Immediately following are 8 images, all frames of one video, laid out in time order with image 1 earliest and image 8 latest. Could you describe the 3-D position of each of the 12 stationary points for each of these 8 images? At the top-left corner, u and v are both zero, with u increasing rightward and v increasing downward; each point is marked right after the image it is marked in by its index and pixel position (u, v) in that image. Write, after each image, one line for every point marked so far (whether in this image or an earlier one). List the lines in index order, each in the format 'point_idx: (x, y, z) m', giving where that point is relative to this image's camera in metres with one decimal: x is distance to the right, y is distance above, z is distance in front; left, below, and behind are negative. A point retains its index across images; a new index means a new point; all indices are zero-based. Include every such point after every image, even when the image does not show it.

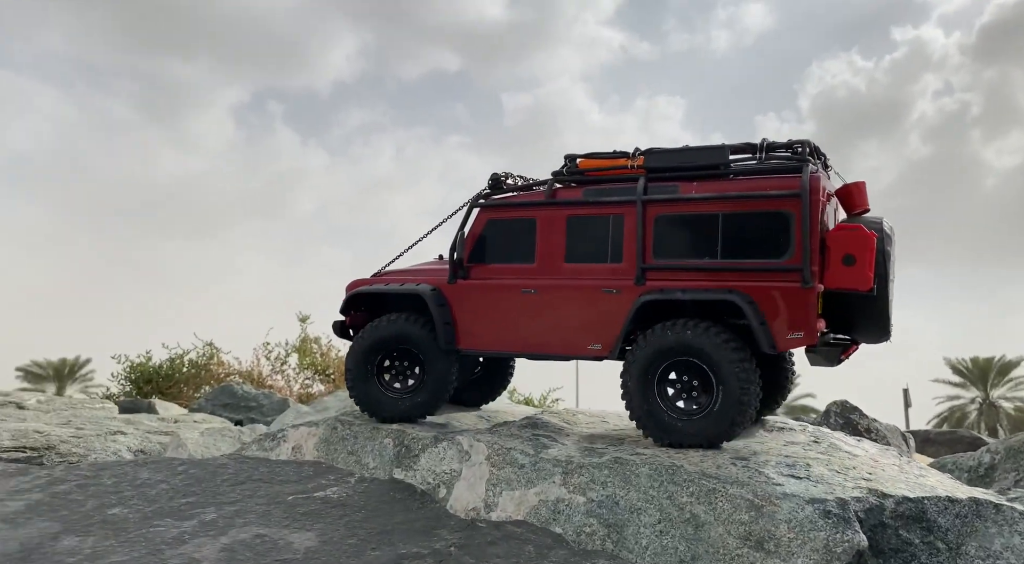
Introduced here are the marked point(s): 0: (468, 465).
0: (-0.4, -1.5, +5.7) m
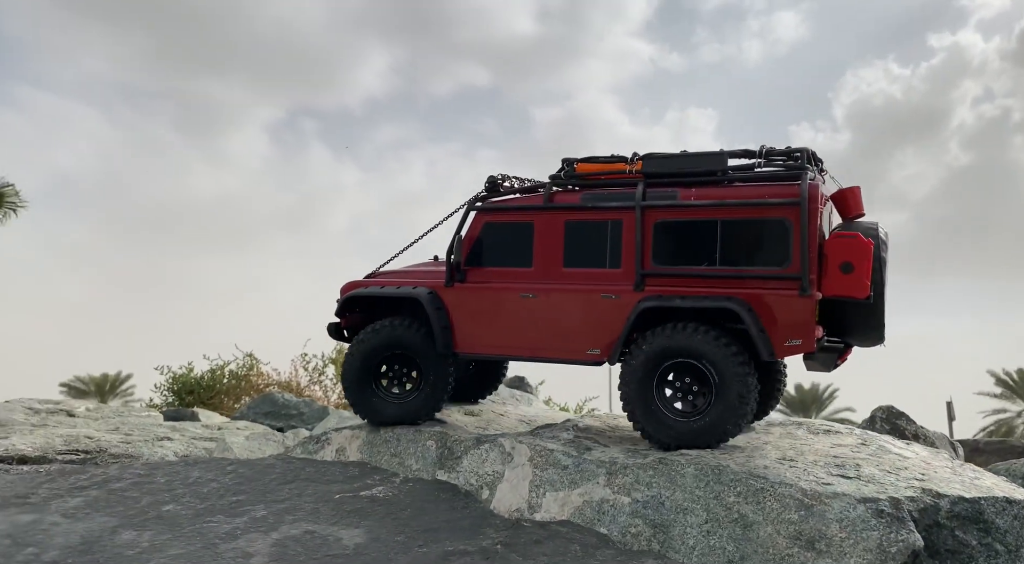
0: (0.0, -1.5, +5.7) m
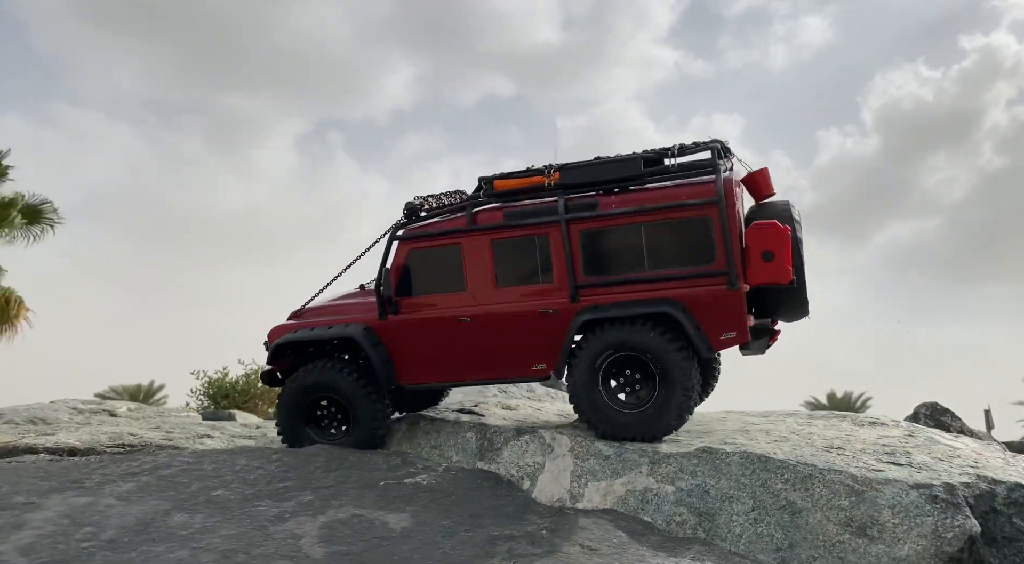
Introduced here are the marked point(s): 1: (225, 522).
0: (+0.3, -1.4, +5.7) m
1: (-1.7, -1.4, +4.2) m
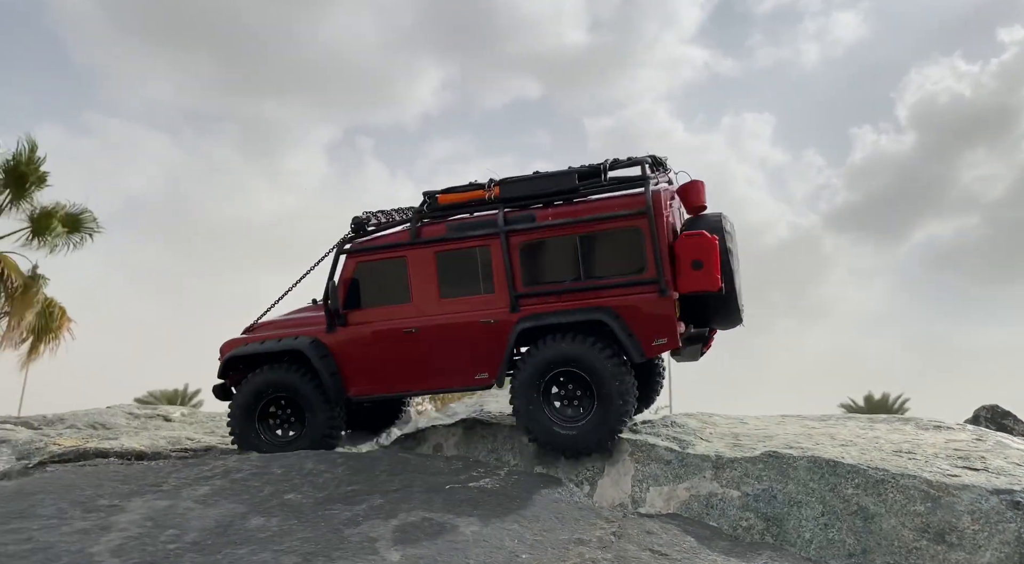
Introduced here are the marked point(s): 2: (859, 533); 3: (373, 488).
0: (+0.8, -1.4, +5.7) m
1: (-1.3, -1.5, +4.3) m
2: (+2.2, -1.6, +4.4) m
3: (-1.0, -1.4, +5.0) m
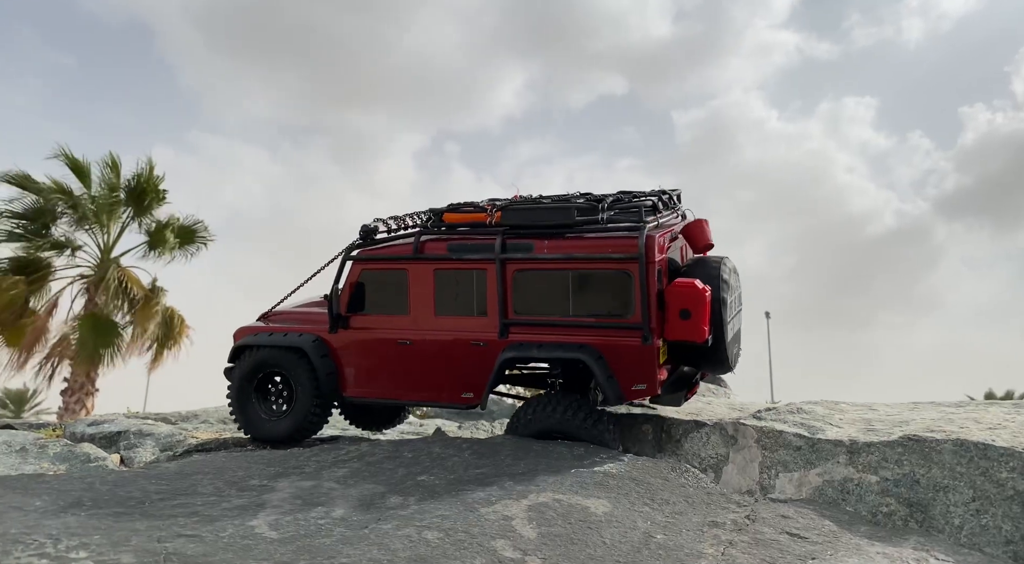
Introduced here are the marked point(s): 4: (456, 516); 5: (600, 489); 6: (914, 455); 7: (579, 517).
0: (+1.8, -1.3, +5.6) m
1: (-0.5, -1.4, +4.5) m
2: (+3.0, -1.4, +4.2) m
3: (-0.1, -1.4, +5.1) m
4: (-0.3, -1.4, +4.2) m
5: (+0.6, -1.4, +4.8) m
6: (+2.7, -1.1, +4.7) m
7: (+0.4, -1.4, +4.3) m
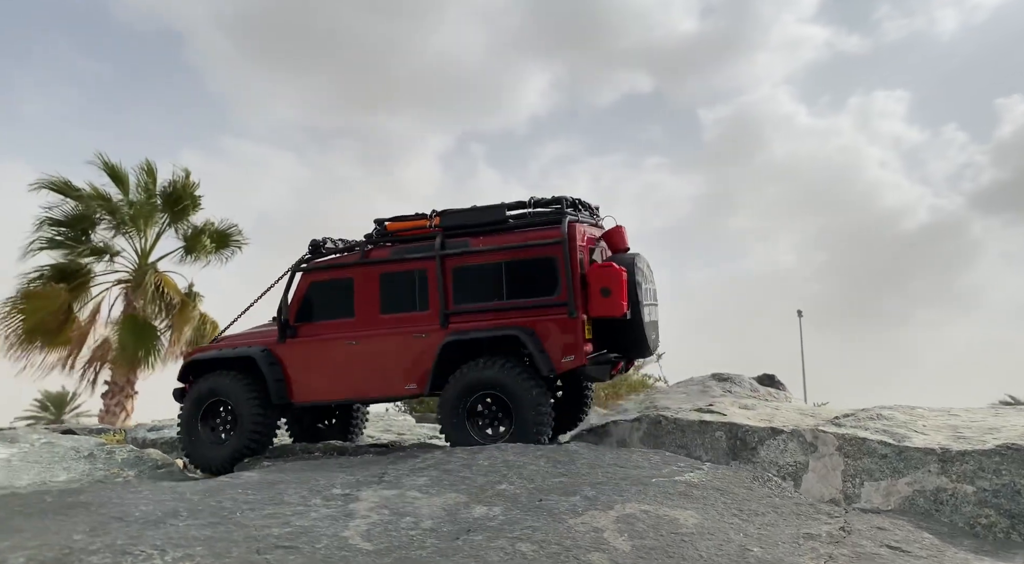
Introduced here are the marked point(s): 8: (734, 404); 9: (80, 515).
0: (+2.3, -1.3, +5.5) m
1: (+0.1, -1.4, +4.4) m
2: (+3.5, -1.4, +4.0) m
3: (+0.5, -1.4, +5.1) m
4: (+0.2, -1.4, +4.2) m
5: (+1.1, -1.4, +4.7) m
6: (+3.2, -1.2, +4.6) m
7: (+0.9, -1.5, +4.2) m
8: (+2.2, -1.3, +7.3) m
9: (-2.4, -1.3, +3.9) m
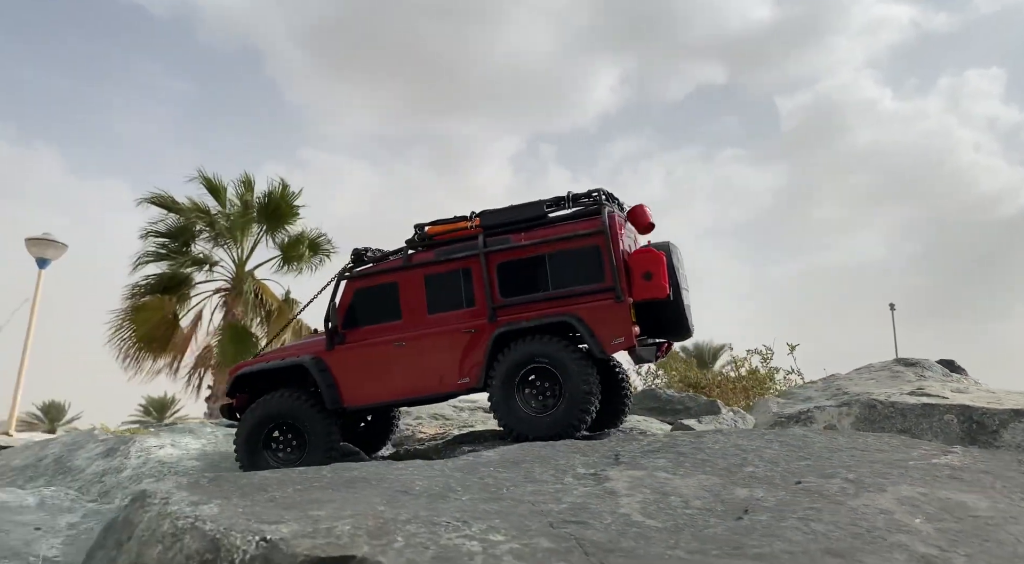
0: (+4.1, -1.1, +5.1) m
1: (+1.7, -1.3, +4.2) m
2: (+5.0, -1.2, +3.5) m
3: (+2.2, -1.2, +4.8) m
4: (+1.8, -1.3, +4.0) m
5: (+2.8, -1.2, +4.4) m
6: (+4.8, -0.9, +4.0) m
7: (+2.5, -1.3, +4.0) m
8: (+4.1, -1.0, +6.9) m
9: (-0.8, -1.2, +4.0) m
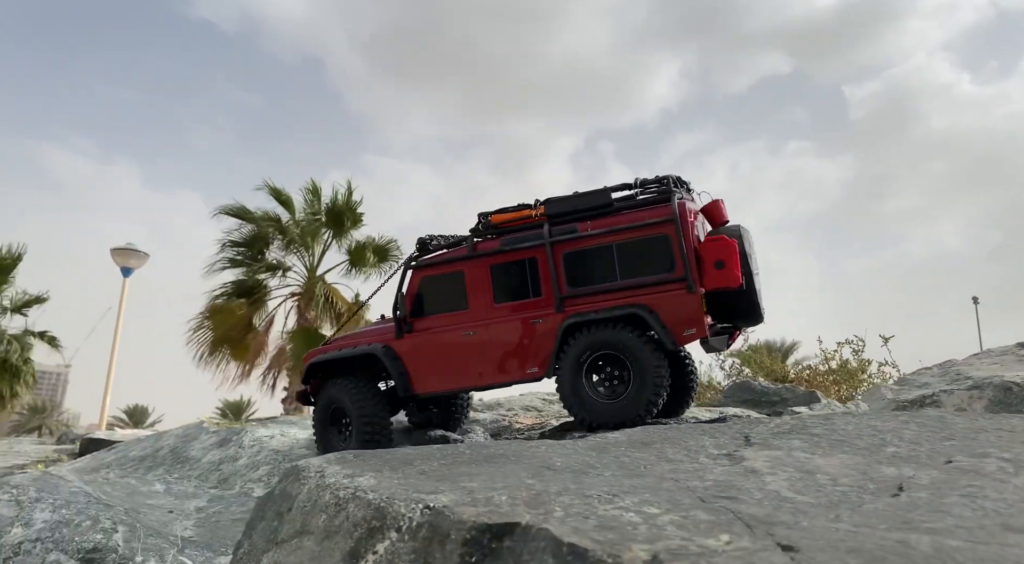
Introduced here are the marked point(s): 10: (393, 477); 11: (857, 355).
0: (+4.9, -0.9, +4.7) m
1: (+2.5, -1.1, +4.1) m
2: (+5.8, -0.9, +3.0) m
3: (+3.0, -1.0, +4.6) m
4: (+2.6, -1.1, +3.8) m
5: (+3.6, -1.0, +4.1) m
6: (+5.6, -0.7, +3.6) m
7: (+3.3, -1.1, +3.7) m
8: (+5.2, -0.8, +6.5) m
9: (0.0, -1.0, +4.0) m
10: (-0.6, -1.0, +3.7) m
11: (+8.4, -1.8, +17.4) m
